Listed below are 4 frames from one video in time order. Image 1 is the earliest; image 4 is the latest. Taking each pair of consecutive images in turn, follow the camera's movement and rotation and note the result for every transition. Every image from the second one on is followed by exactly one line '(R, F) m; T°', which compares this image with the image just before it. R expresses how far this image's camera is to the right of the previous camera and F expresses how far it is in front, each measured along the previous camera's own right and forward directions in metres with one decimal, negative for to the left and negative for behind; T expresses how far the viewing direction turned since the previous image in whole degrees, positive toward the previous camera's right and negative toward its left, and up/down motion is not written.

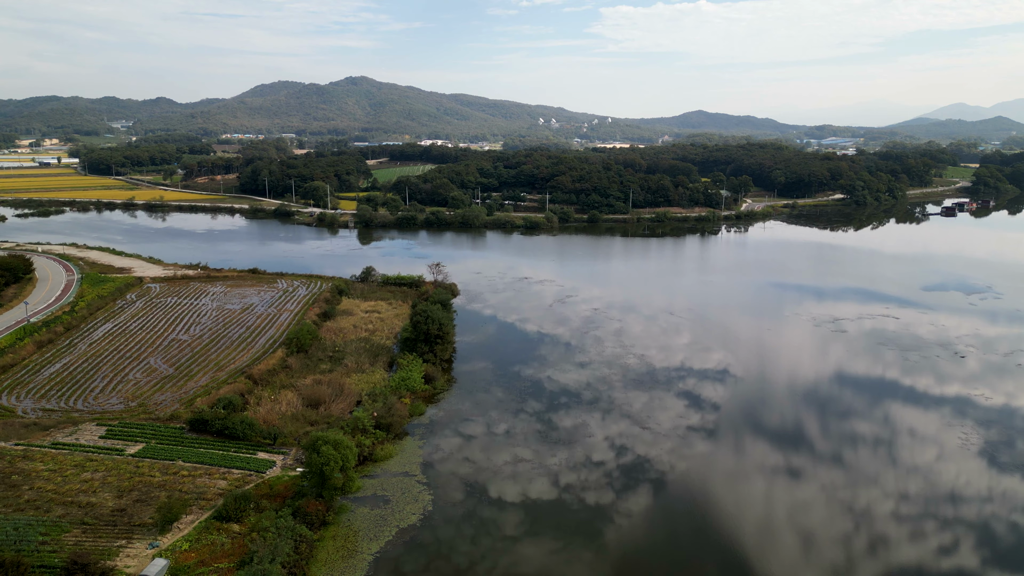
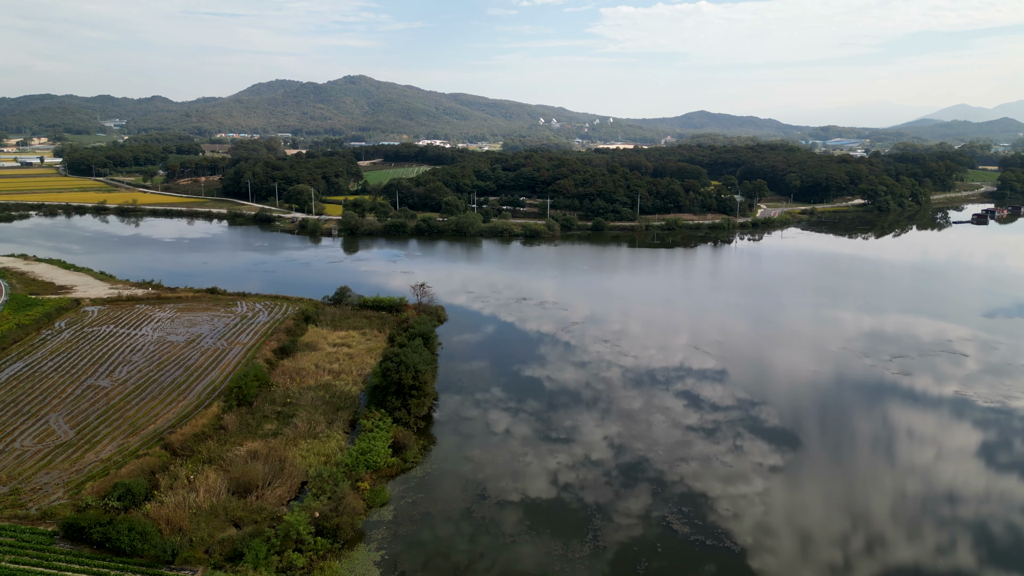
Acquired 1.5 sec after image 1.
(+0.1, +2.6) m; 0°
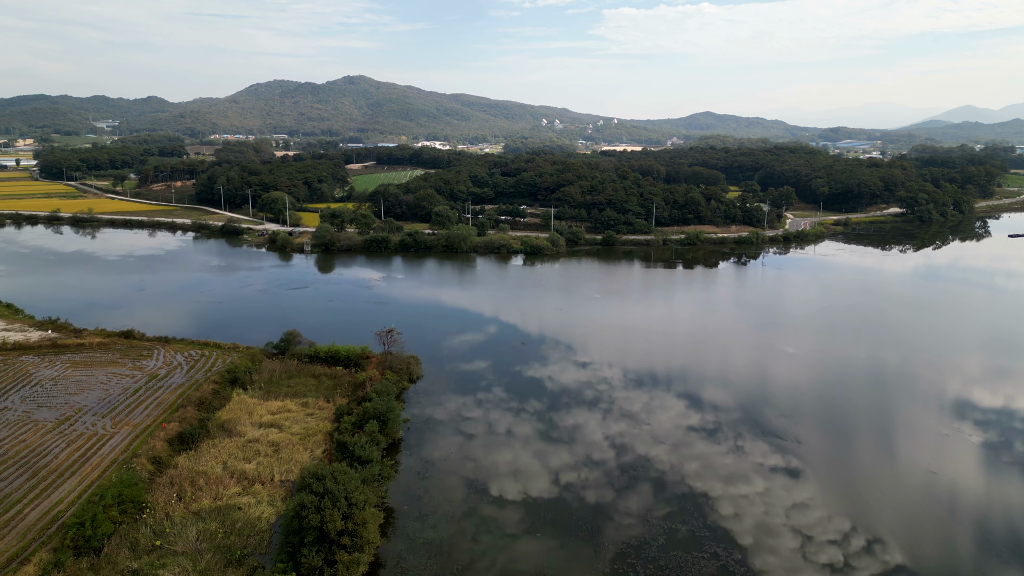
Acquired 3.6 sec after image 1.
(+0.2, +4.2) m; 0°
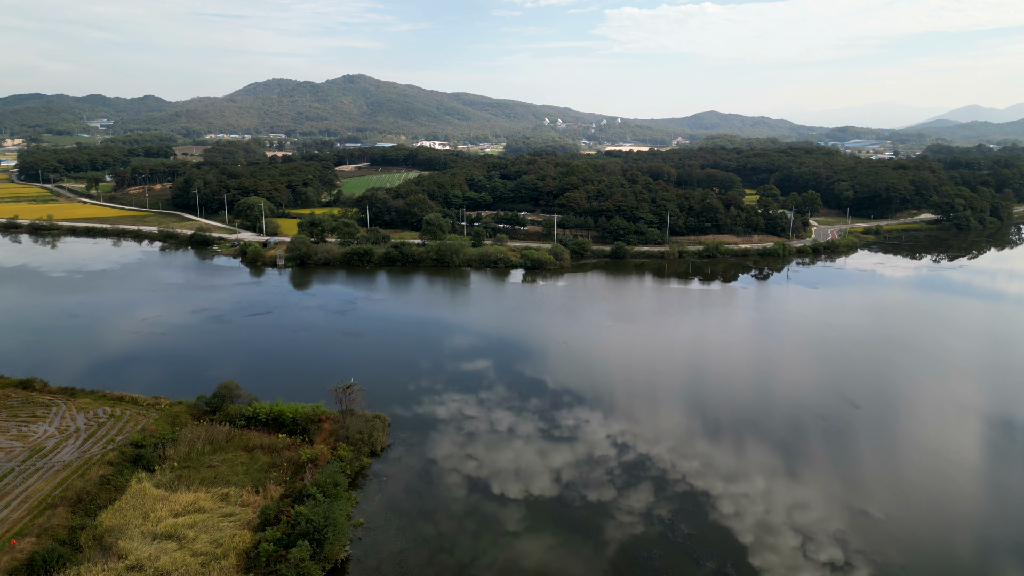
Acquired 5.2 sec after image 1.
(+0.2, +3.1) m; 0°
